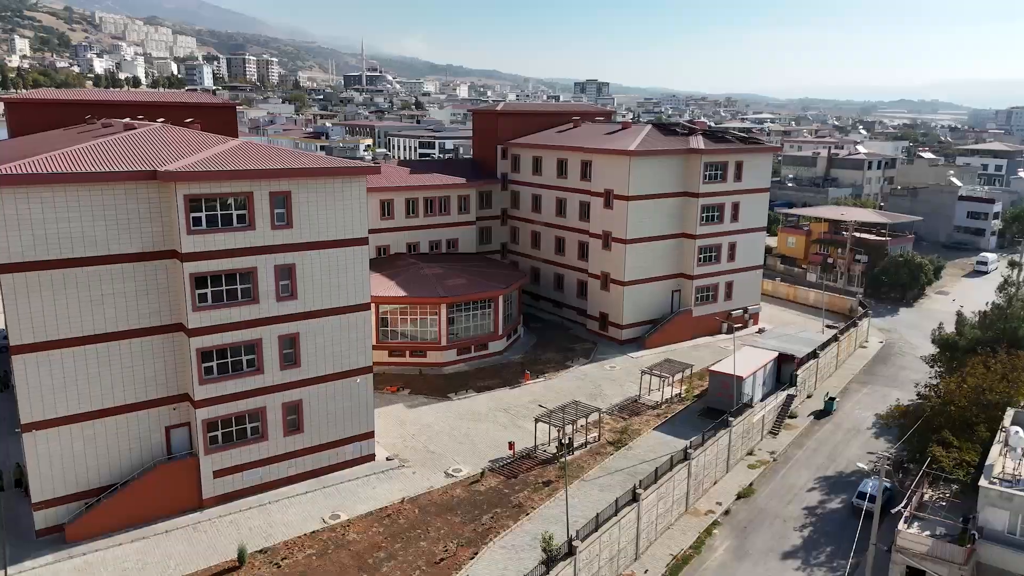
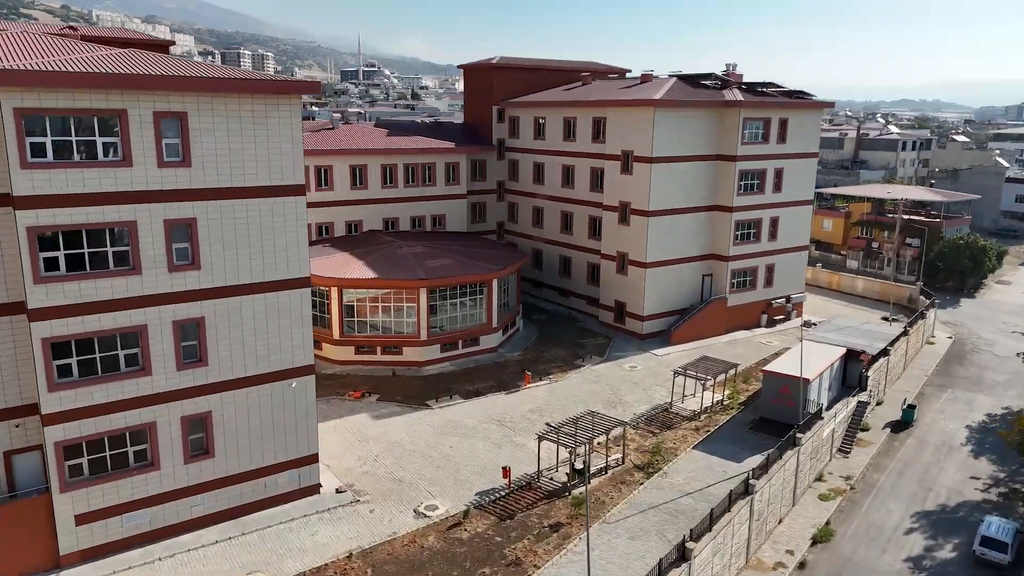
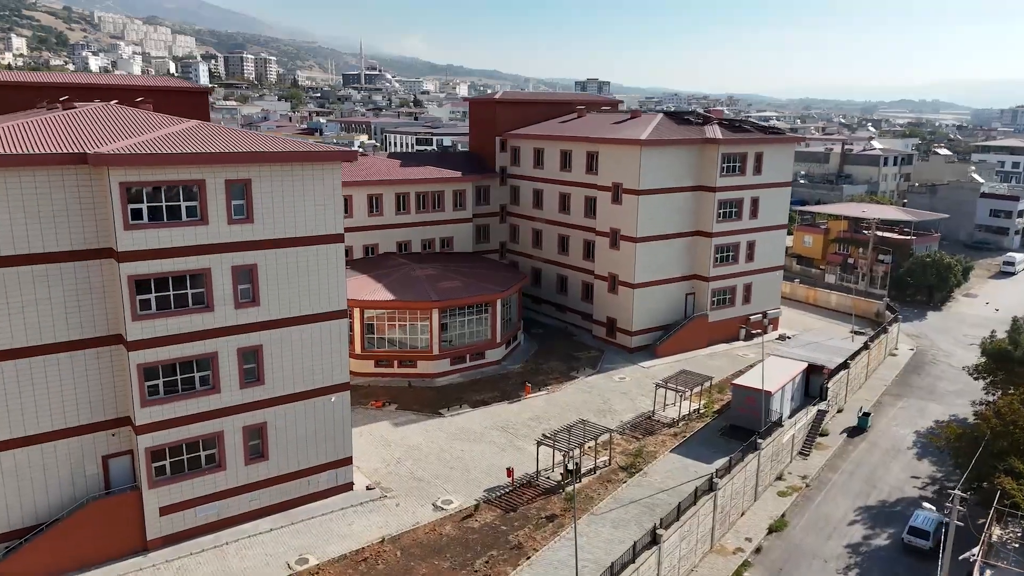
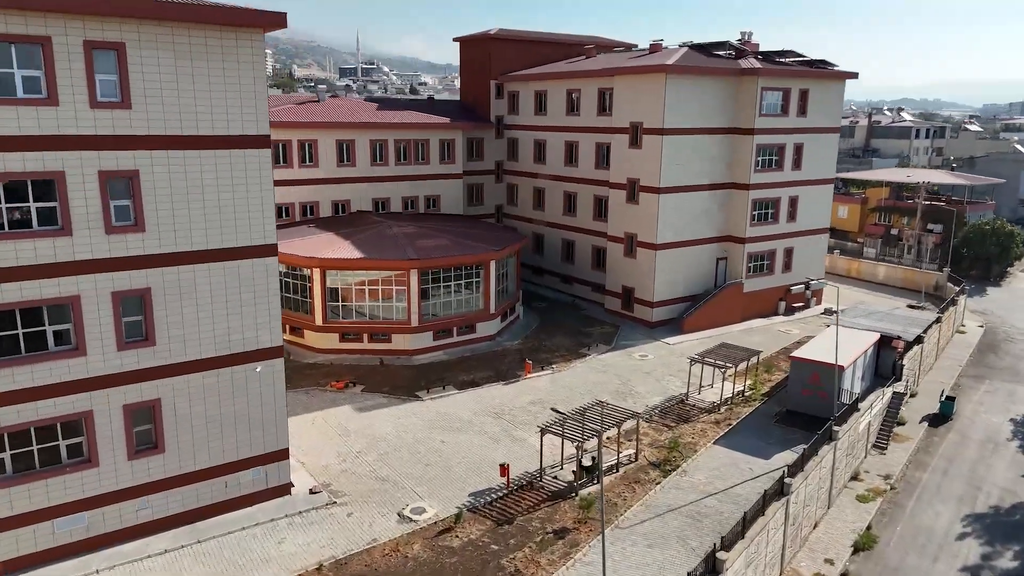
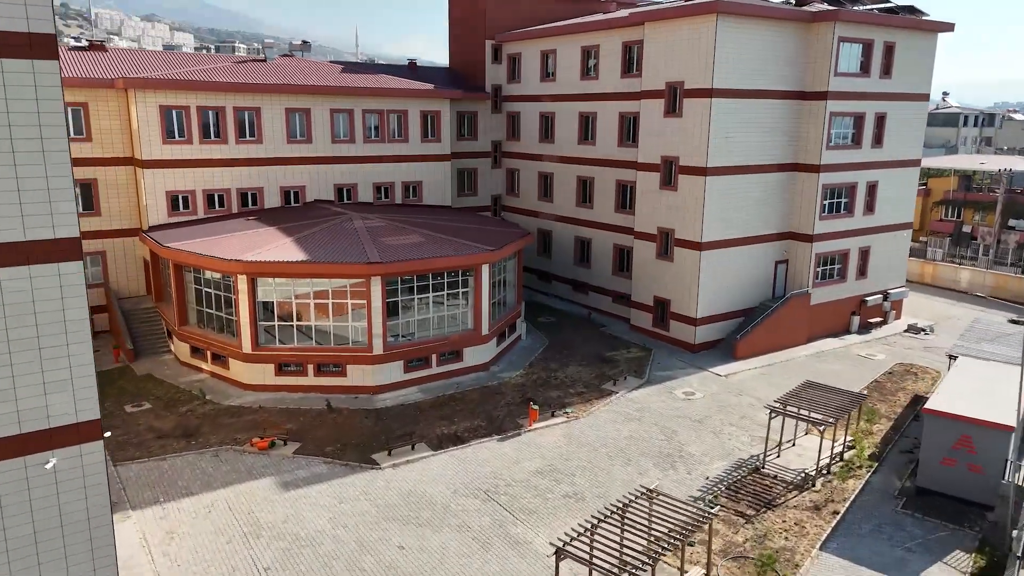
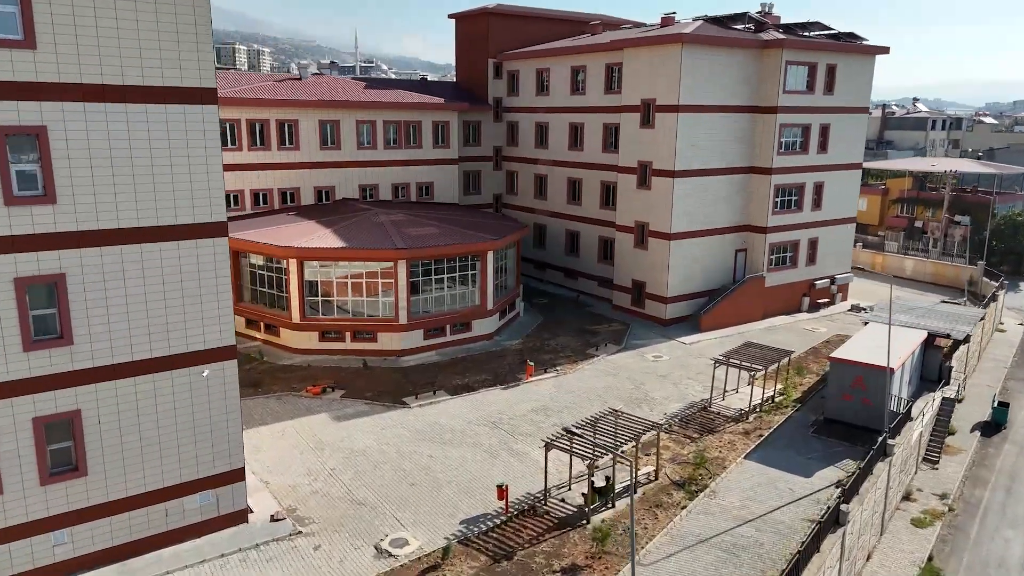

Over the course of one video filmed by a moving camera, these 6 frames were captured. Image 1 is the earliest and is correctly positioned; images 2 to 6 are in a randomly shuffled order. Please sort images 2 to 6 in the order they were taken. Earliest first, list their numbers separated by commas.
3, 2, 4, 6, 5
